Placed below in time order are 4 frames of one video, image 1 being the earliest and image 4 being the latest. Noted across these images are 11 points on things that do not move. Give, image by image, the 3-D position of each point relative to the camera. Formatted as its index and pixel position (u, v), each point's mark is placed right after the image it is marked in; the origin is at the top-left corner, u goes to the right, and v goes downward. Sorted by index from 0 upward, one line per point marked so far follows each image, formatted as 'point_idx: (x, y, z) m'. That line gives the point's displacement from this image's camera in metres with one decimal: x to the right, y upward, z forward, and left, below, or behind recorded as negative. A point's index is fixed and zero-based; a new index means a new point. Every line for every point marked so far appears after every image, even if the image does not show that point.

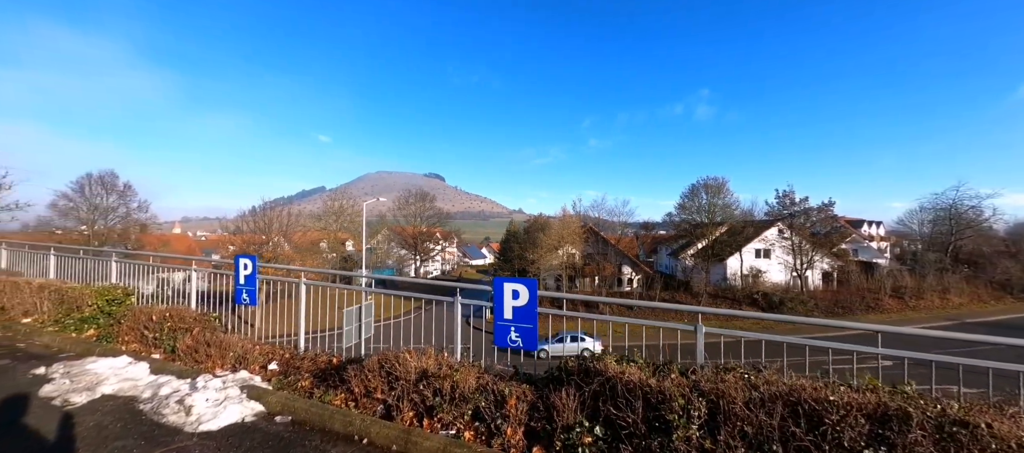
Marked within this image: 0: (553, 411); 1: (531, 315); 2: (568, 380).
0: (+0.2, -1.0, +2.3) m
1: (+0.1, -0.6, +2.6) m
2: (+0.3, -0.9, +2.4) m
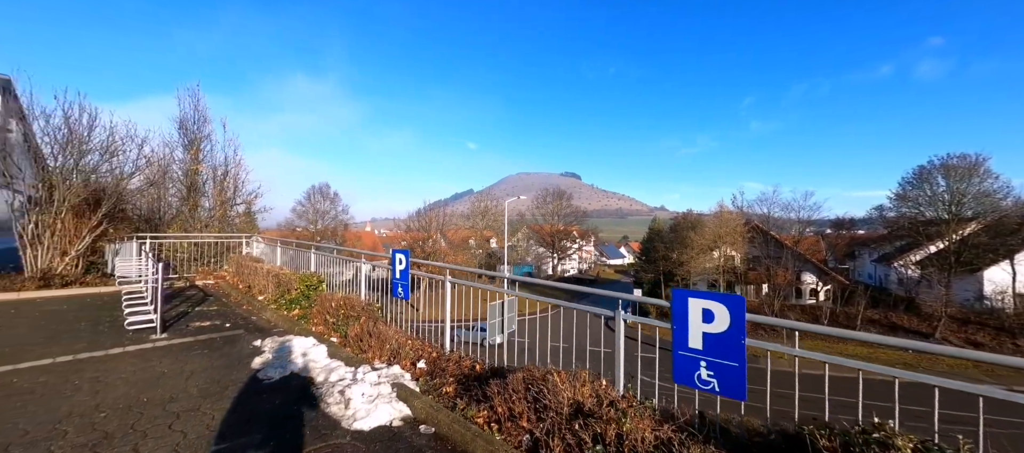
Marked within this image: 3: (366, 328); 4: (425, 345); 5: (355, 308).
0: (+1.0, -1.0, +1.5) m
1: (+1.0, -0.5, +1.8) m
2: (+1.1, -0.9, +1.6) m
3: (-1.7, -1.2, +4.7) m
4: (-0.9, -1.2, +4.2) m
5: (-2.1, -1.1, +5.3) m
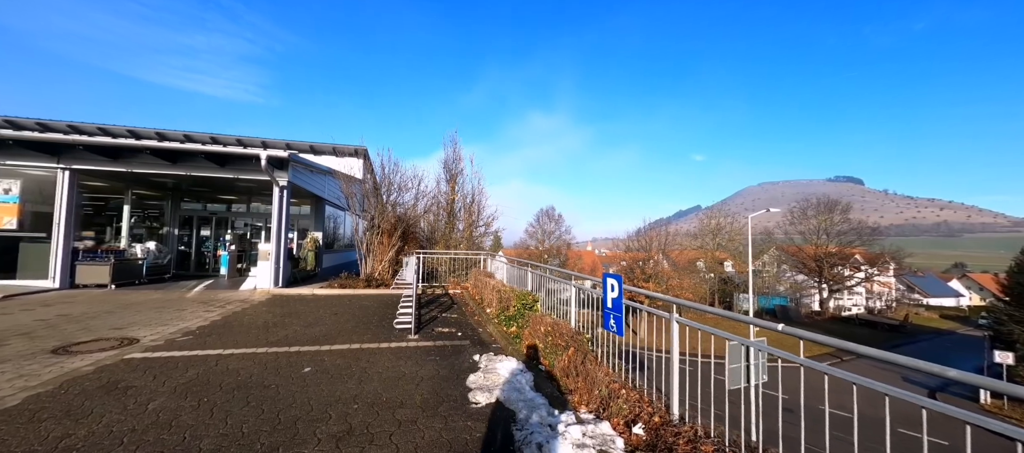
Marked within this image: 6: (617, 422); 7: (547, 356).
0: (+1.3, -1.0, 0.0) m
1: (+1.5, -0.6, +0.3) m
2: (+1.5, -0.9, 0.0) m
3: (+0.6, -1.3, +4.0) m
4: (+1.0, -1.4, +3.2) m
5: (+0.6, -1.3, +4.8) m
6: (+0.8, -1.5, +3.1) m
7: (+0.4, -1.5, +4.9) m
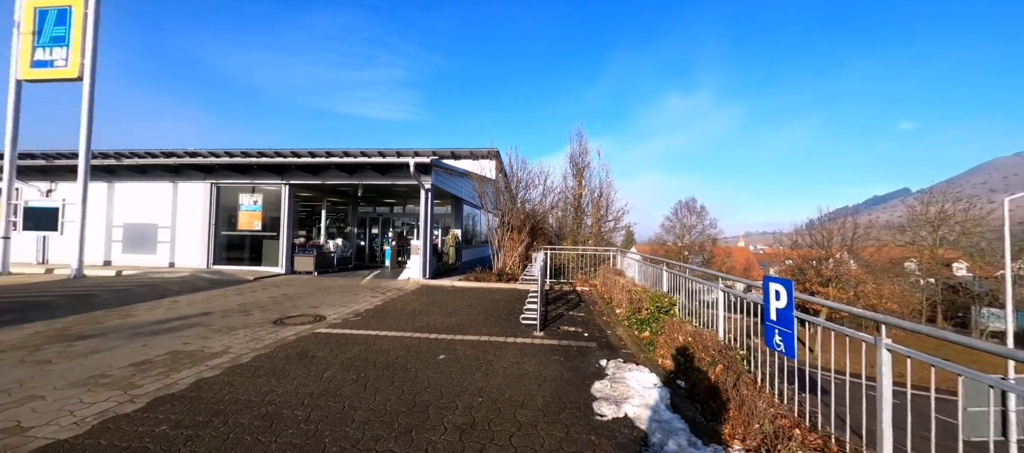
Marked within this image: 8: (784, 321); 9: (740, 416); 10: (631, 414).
0: (+0.9, -0.8, -1.2) m
1: (+1.2, -0.4, -0.9) m
2: (+1.1, -0.7, -1.2) m
3: (+1.5, -1.1, +2.9) m
4: (+1.7, -1.2, +2.0) m
5: (+1.8, -1.1, +3.6) m
6: (+1.4, -1.3, +1.9) m
7: (+1.6, -1.3, +3.8) m
8: (+2.0, -0.6, +2.8) m
9: (+1.4, -1.2, +2.4) m
10: (+0.8, -1.5, +3.1) m
